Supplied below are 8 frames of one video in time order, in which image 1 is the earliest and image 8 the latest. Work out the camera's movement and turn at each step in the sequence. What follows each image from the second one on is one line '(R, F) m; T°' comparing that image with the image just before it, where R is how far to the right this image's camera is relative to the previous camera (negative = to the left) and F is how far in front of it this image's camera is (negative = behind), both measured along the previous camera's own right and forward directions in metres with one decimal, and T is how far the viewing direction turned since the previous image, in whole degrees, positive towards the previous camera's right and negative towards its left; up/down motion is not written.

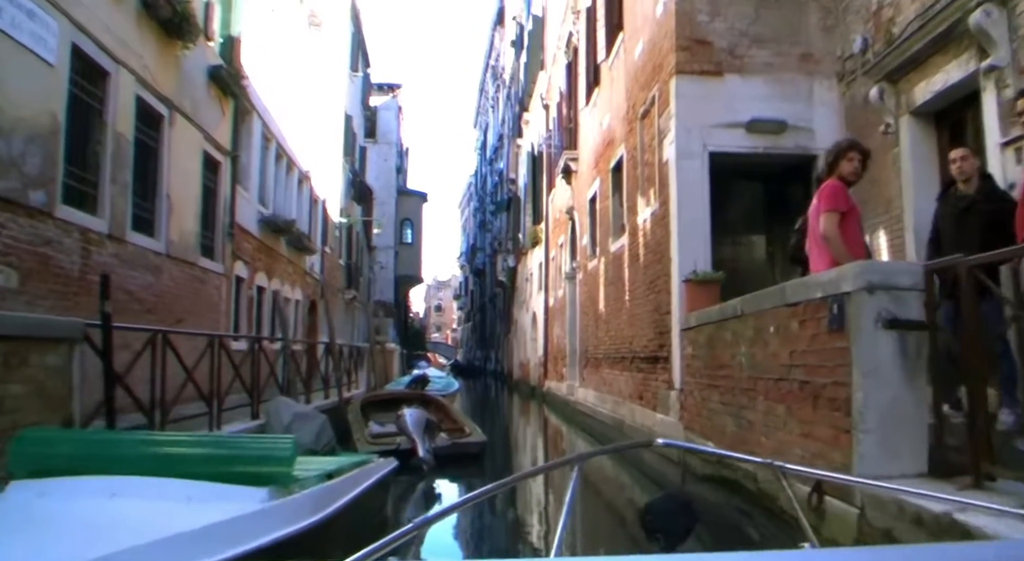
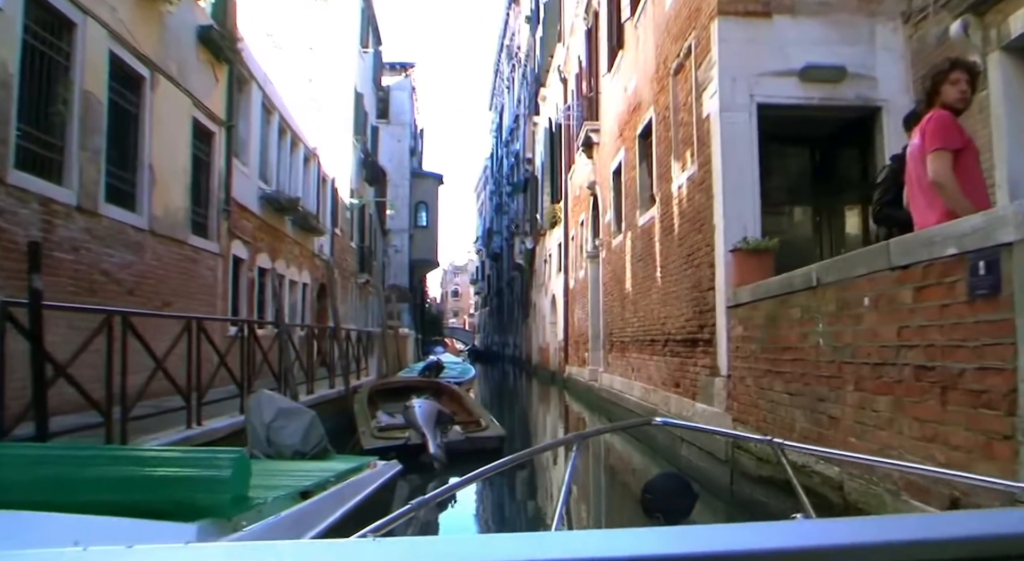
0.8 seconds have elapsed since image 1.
(0.0, +1.0) m; -1°
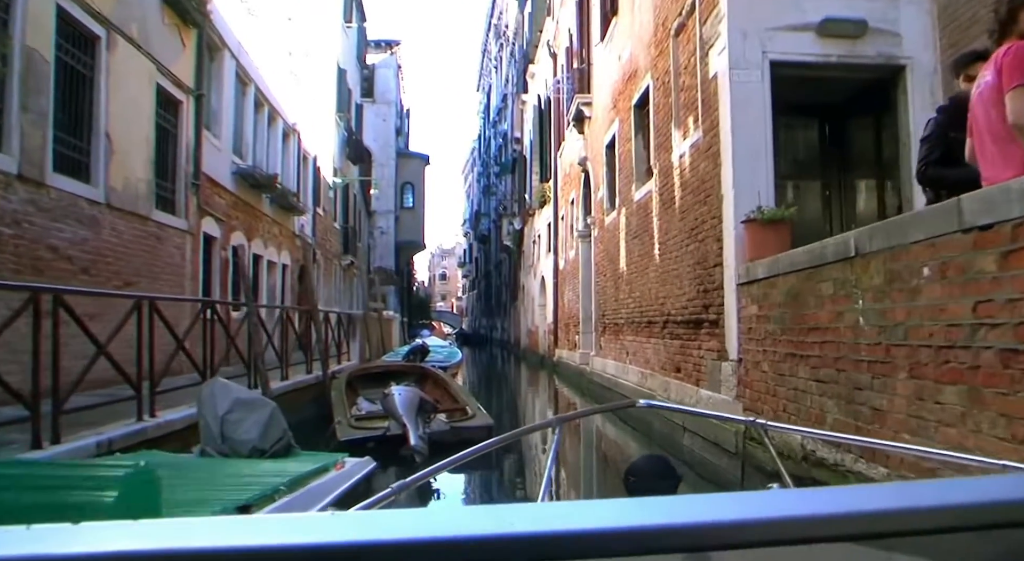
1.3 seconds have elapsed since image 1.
(0.0, +0.6) m; +1°
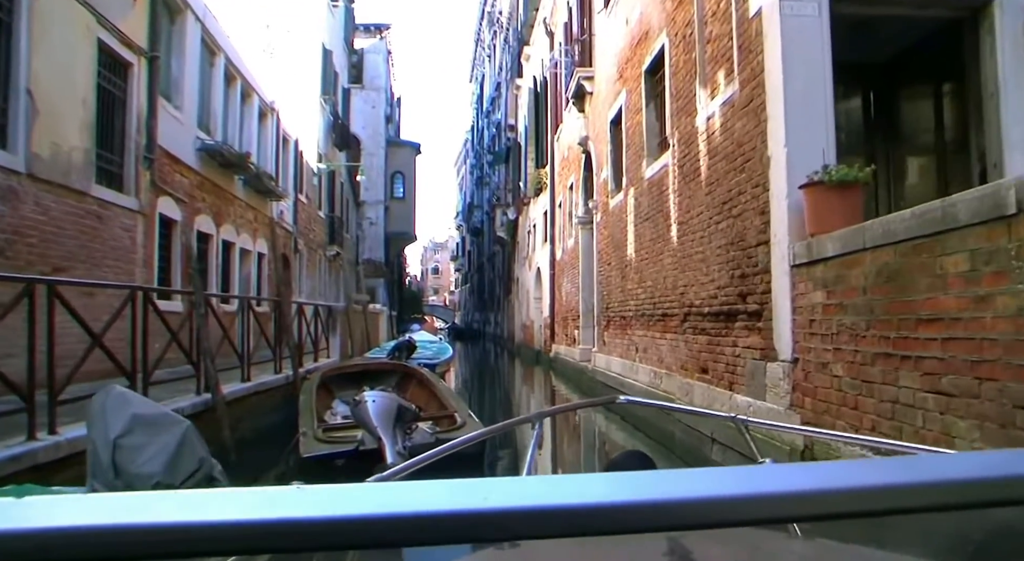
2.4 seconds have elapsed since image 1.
(0.0, +1.2) m; +1°
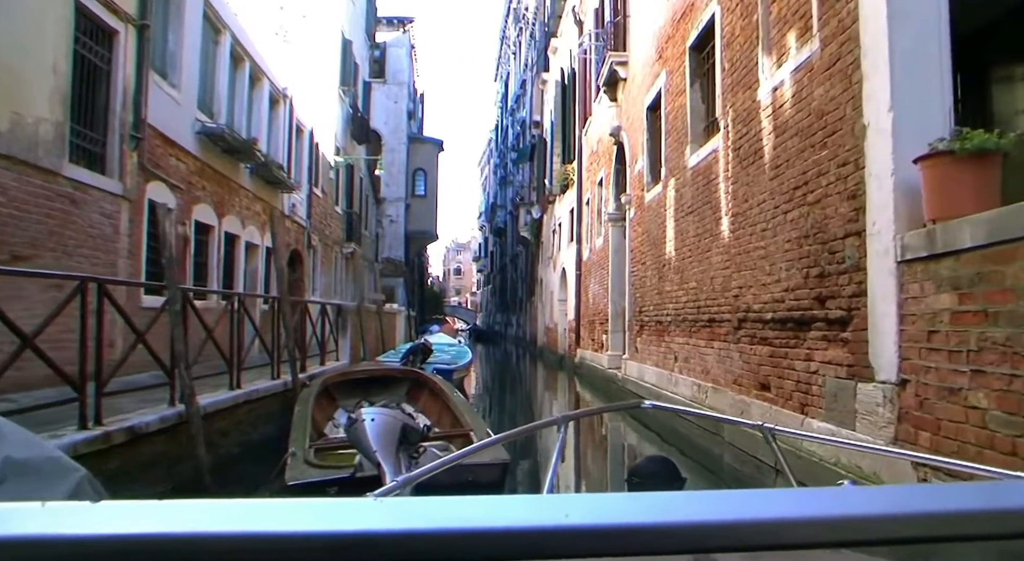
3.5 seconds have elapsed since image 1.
(0.0, +1.0) m; -2°
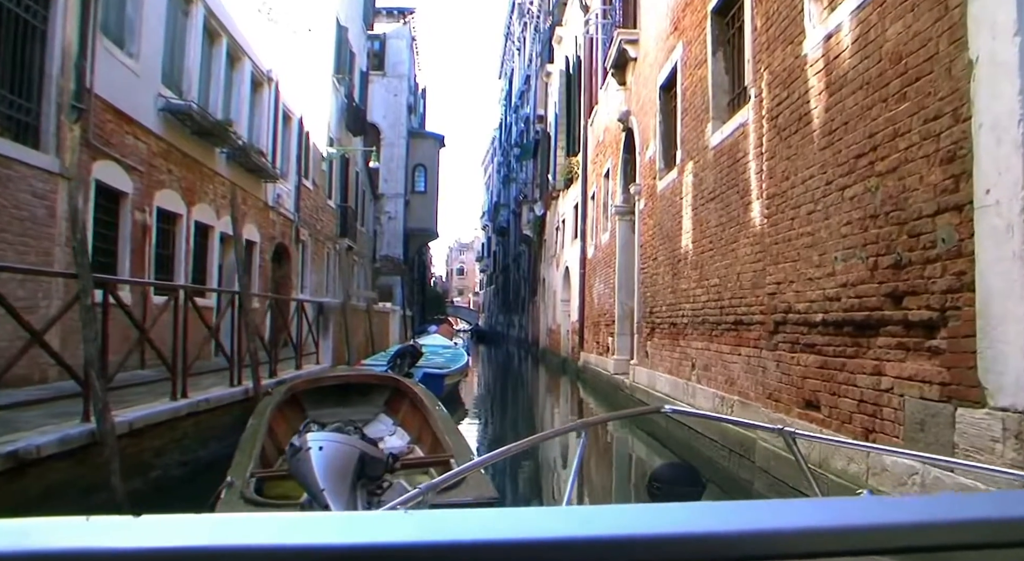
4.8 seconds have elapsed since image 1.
(+0.1, +1.1) m; 0°
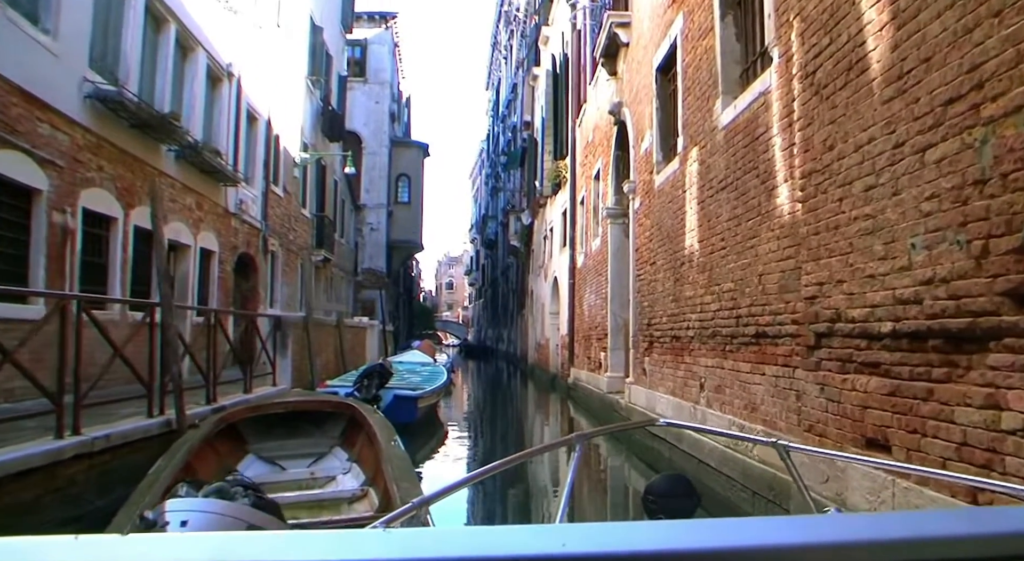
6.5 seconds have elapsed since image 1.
(+0.1, +1.2) m; +1°
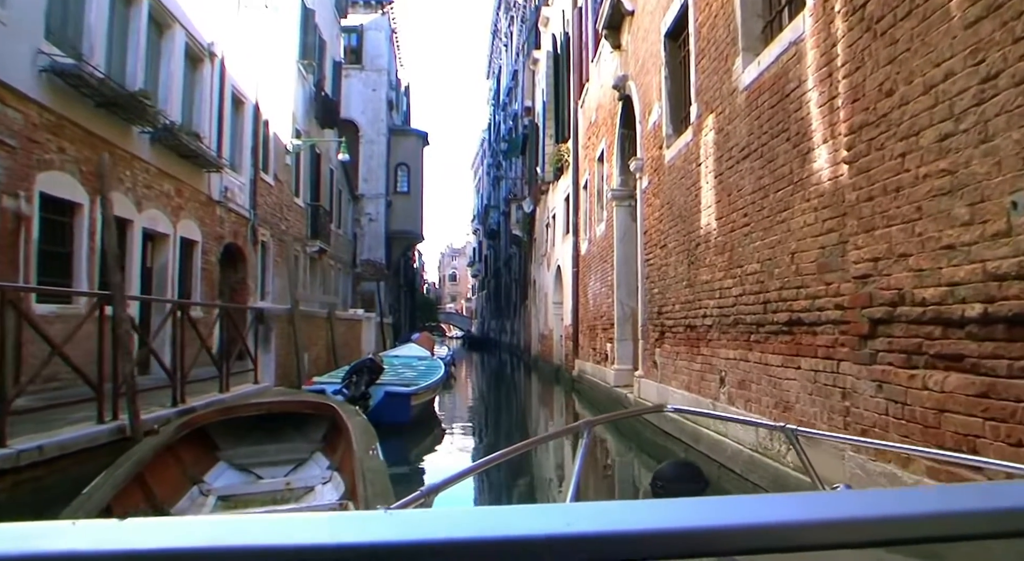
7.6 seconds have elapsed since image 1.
(+0.1, +0.7) m; 0°
